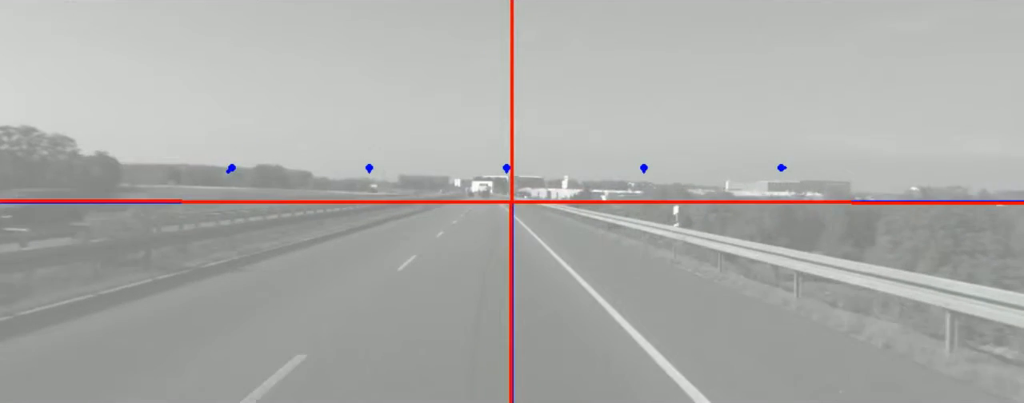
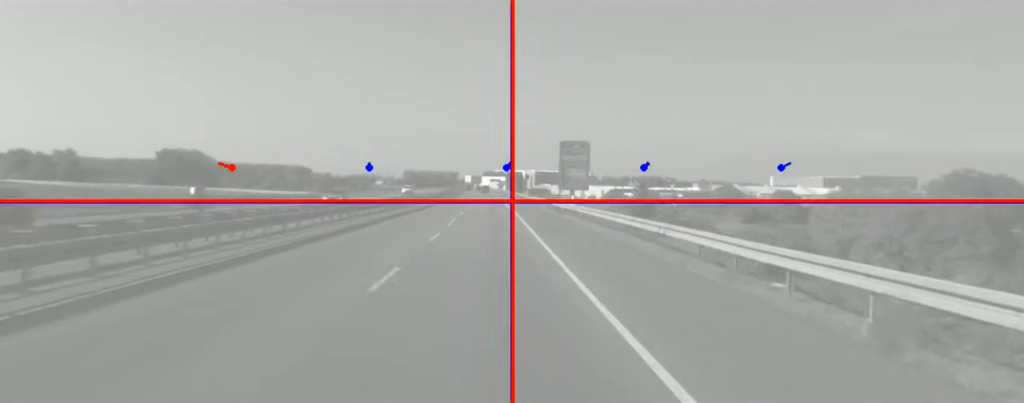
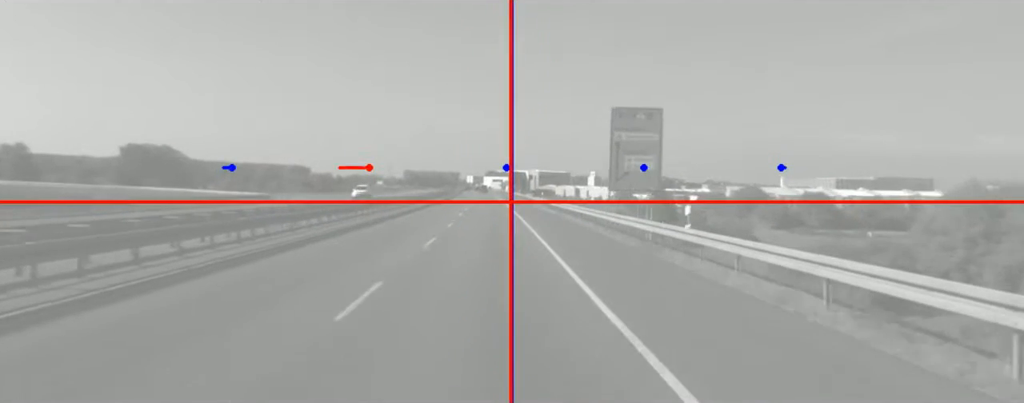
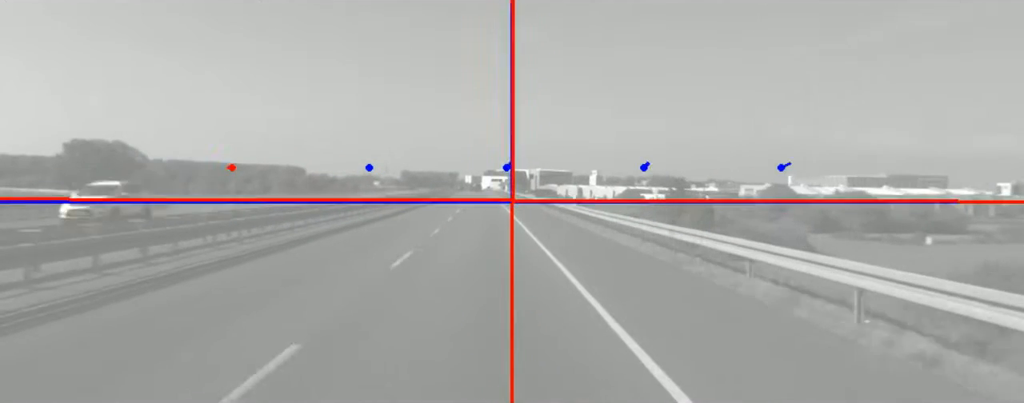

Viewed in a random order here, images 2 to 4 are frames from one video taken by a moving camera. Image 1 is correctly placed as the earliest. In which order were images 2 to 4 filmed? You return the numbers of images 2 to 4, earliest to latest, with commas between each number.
2, 3, 4
